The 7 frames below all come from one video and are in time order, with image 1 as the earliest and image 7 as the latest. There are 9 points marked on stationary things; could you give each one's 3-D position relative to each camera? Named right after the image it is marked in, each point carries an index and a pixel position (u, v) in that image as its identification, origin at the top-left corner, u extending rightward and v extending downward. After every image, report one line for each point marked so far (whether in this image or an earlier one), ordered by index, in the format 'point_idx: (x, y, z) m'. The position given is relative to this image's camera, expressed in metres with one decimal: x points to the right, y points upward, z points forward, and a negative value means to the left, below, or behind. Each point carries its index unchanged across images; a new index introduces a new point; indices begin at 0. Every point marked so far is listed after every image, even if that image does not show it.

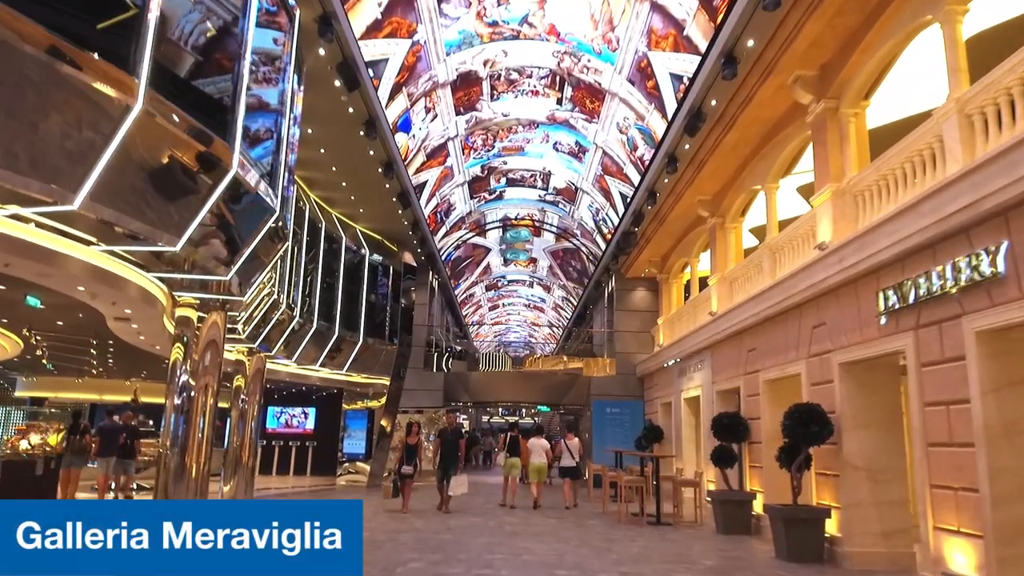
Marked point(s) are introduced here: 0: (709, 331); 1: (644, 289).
0: (+3.1, -0.7, +11.4) m
1: (+3.2, 0.0, +17.7) m
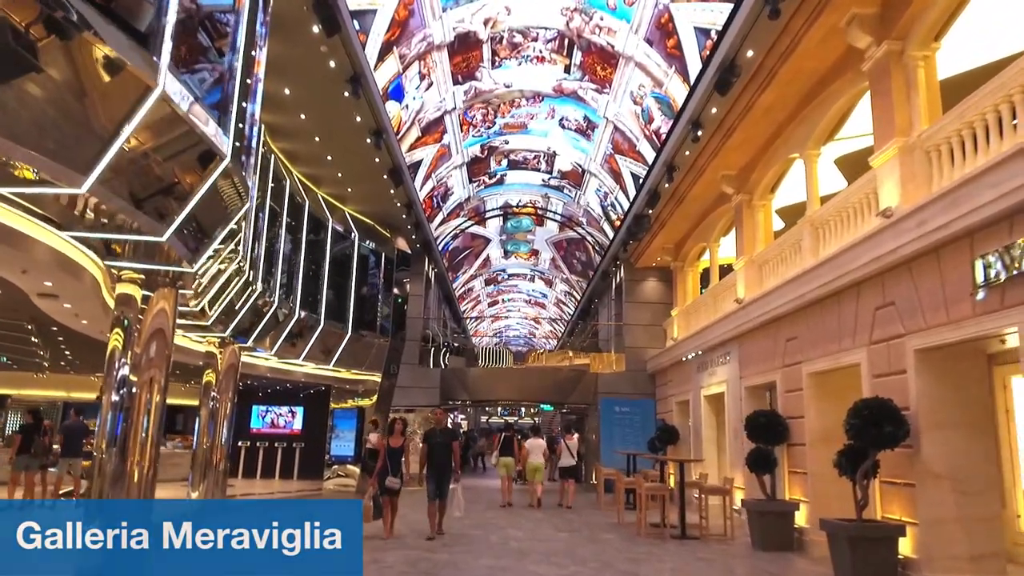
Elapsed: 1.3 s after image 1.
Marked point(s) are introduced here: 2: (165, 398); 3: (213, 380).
0: (+3.1, -0.5, +10.2) m
1: (+3.3, +0.2, +16.5) m
2: (-3.0, -0.9, +6.2) m
3: (-4.1, -1.3, +9.8) m
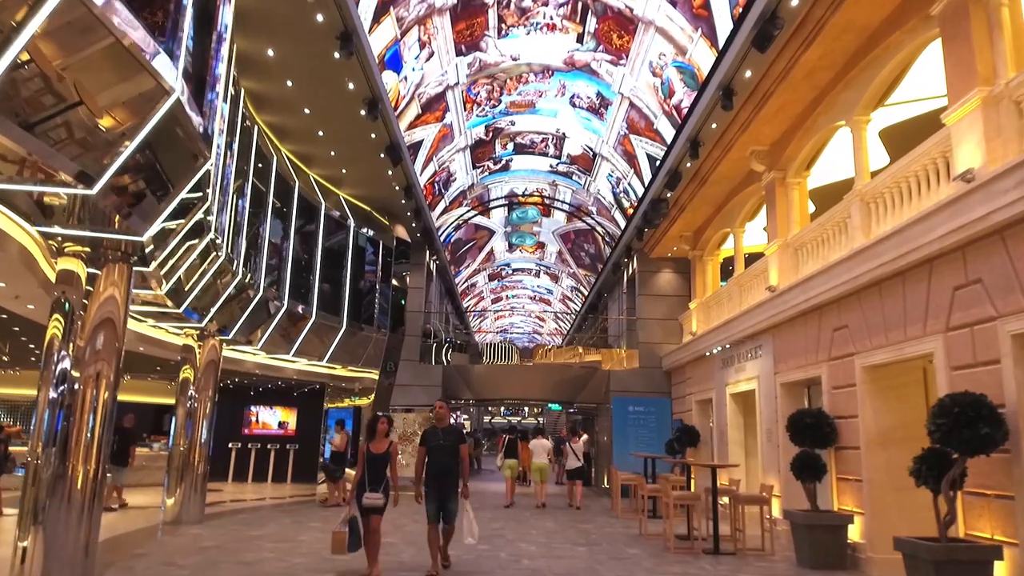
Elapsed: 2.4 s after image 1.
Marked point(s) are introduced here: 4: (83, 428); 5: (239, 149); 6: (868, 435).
0: (+3.2, -0.3, +9.2) m
1: (+3.4, +0.4, +15.5) m
2: (-2.9, -0.8, +5.2) m
3: (-3.9, -1.1, +8.9) m
4: (-3.0, -1.0, +5.0) m
5: (-3.3, +1.6, +8.5) m
6: (+3.4, -1.4, +6.8) m
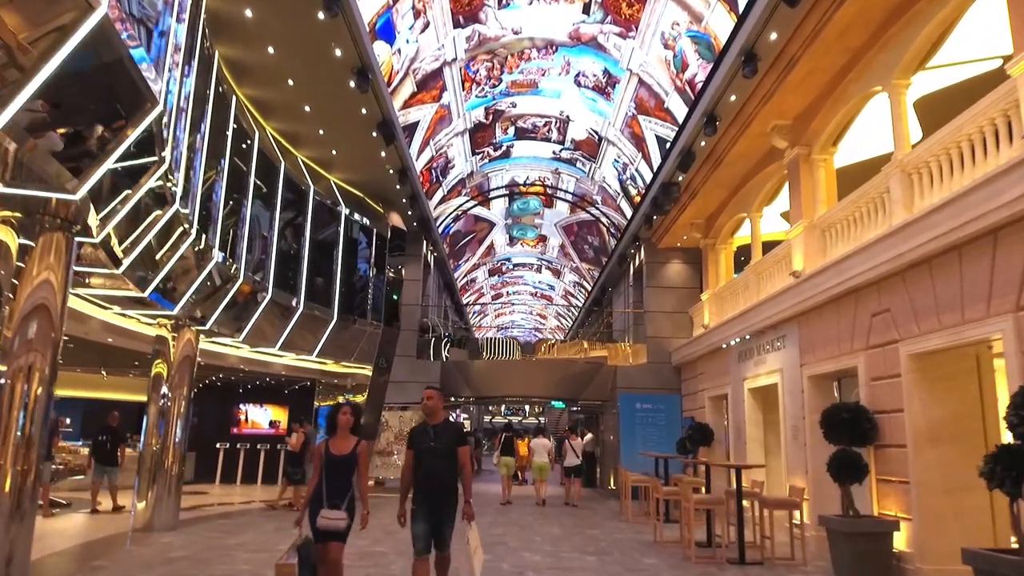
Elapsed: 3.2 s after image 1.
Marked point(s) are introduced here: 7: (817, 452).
0: (+3.3, -0.1, +8.4) m
1: (+3.4, +0.5, +14.8) m
2: (-2.9, -0.6, +4.5) m
3: (-3.9, -0.9, +8.1) m
4: (-3.0, -0.8, +4.3) m
5: (-3.2, +1.8, +7.8) m
6: (+3.4, -1.2, +6.1) m
7: (+3.4, -1.8, +8.0) m
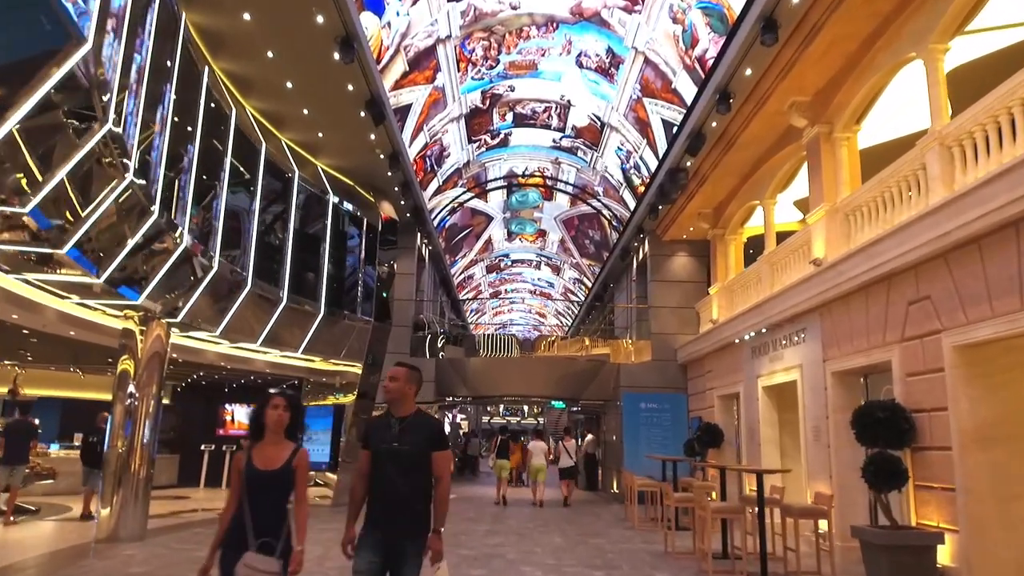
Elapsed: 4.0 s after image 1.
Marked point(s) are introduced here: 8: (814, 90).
0: (+3.3, 0.0, +7.8) m
1: (+3.4, +0.7, +14.1) m
2: (-2.9, -0.5, +3.8) m
3: (-3.9, -0.8, +7.4) m
4: (-3.0, -0.7, +3.6) m
5: (-3.3, +1.9, +7.1) m
6: (+3.4, -1.1, +5.4) m
7: (+3.3, -1.7, +7.3) m
8: (+3.5, +2.3, +8.4) m
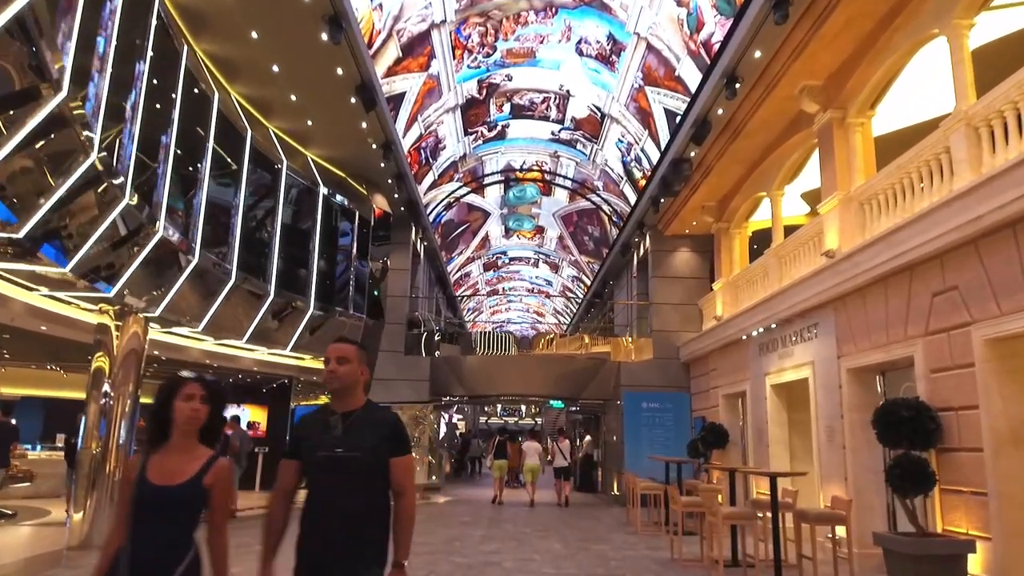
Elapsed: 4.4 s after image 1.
0: (+3.2, +0.1, +7.4) m
1: (+3.3, +0.7, +13.7) m
2: (-2.9, -0.4, +3.4) m
3: (-4.0, -0.7, +7.0) m
4: (-3.0, -0.6, +3.2) m
5: (-3.3, +2.0, +6.7) m
6: (+3.4, -1.0, +5.0) m
7: (+3.3, -1.6, +6.9) m
8: (+3.5, +2.4, +8.0) m
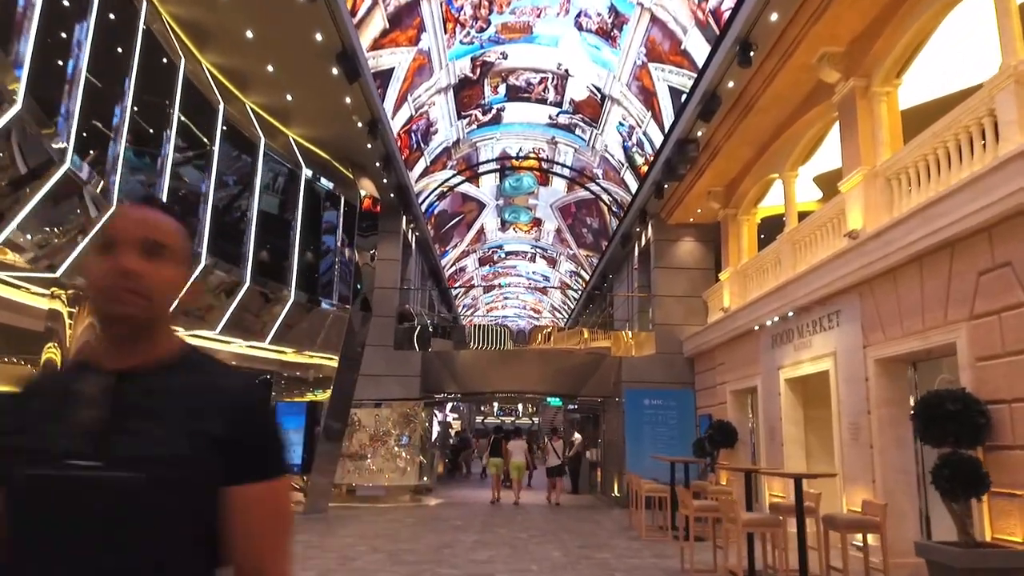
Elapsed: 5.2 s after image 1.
0: (+3.2, +0.3, +6.7) m
1: (+3.3, +0.9, +13.1) m
2: (-2.9, -0.2, +2.7) m
3: (-4.0, -0.6, +6.3) m
4: (-3.0, -0.4, +2.5) m
5: (-3.3, +2.2, +6.0) m
6: (+3.3, -0.9, +4.4) m
7: (+3.3, -1.5, +6.3) m
8: (+3.4, +2.5, +7.4) m
